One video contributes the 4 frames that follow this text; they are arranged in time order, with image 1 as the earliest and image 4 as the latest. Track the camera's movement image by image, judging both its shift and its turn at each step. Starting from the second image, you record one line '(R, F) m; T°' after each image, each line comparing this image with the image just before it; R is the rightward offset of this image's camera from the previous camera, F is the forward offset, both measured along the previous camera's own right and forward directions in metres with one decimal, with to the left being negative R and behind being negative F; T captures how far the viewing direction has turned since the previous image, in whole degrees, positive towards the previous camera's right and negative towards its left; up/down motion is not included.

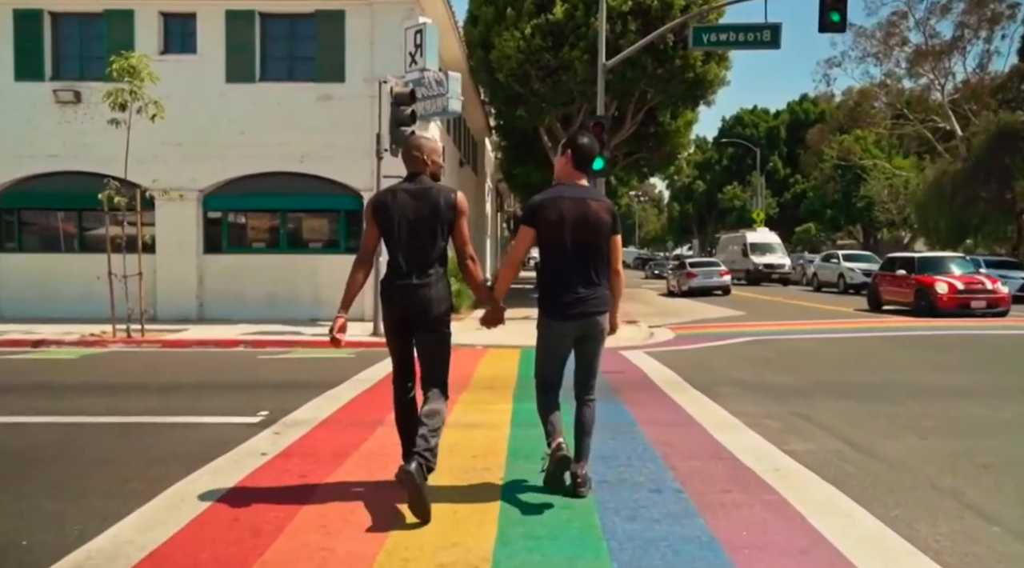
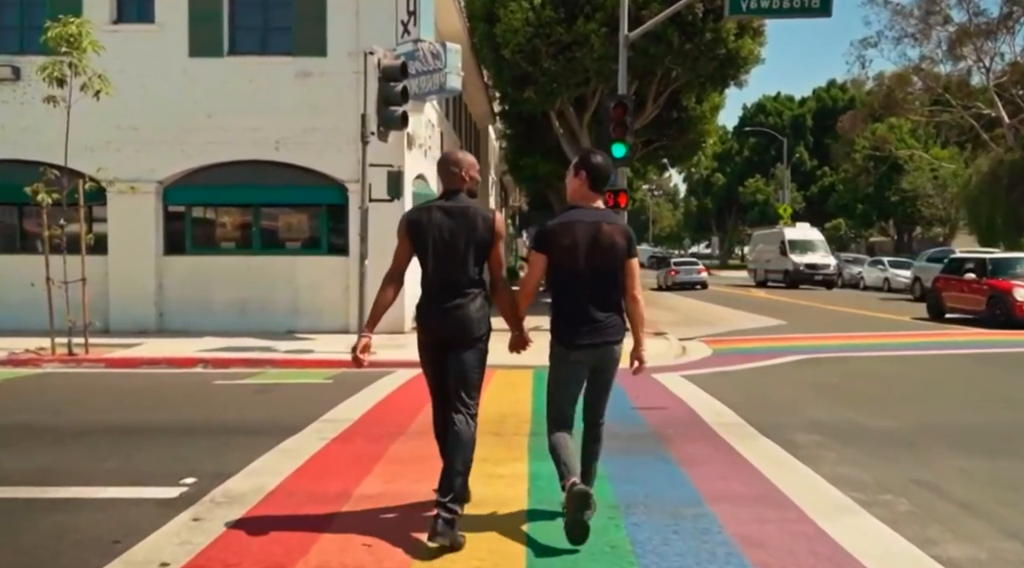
(-0.1, +2.6) m; 0°
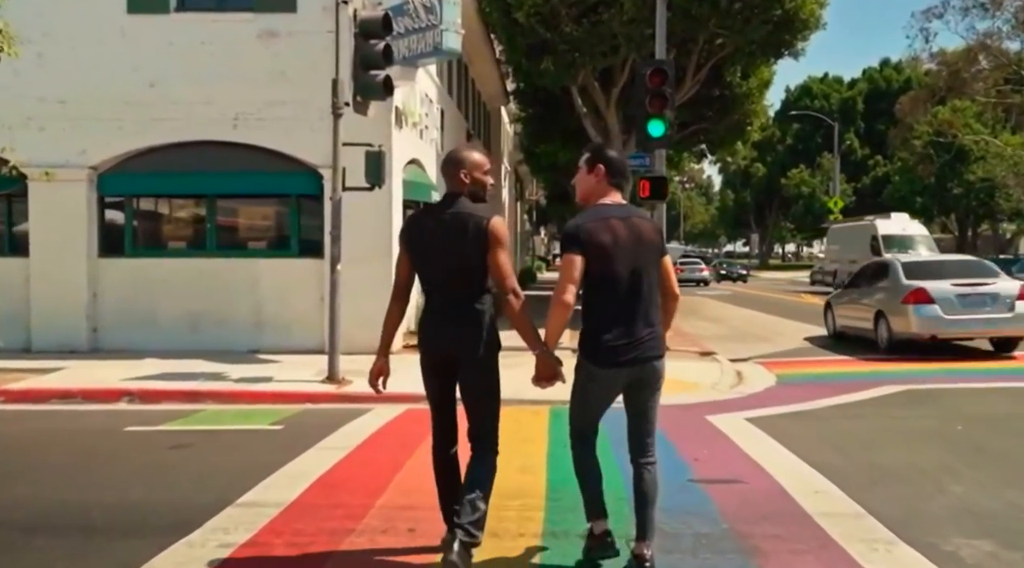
(+0.1, +3.2) m; -1°
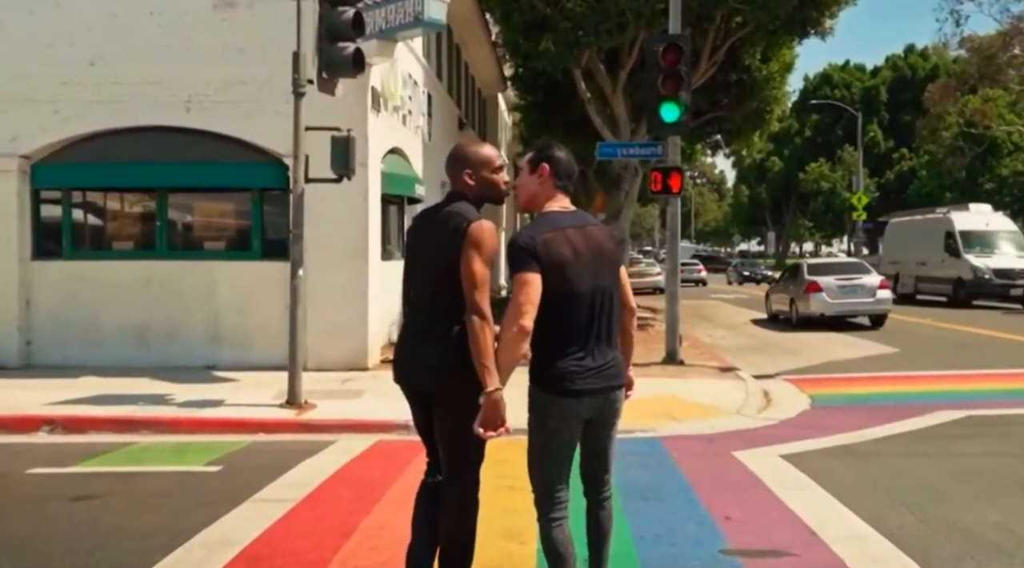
(+0.2, +1.7) m; 0°
